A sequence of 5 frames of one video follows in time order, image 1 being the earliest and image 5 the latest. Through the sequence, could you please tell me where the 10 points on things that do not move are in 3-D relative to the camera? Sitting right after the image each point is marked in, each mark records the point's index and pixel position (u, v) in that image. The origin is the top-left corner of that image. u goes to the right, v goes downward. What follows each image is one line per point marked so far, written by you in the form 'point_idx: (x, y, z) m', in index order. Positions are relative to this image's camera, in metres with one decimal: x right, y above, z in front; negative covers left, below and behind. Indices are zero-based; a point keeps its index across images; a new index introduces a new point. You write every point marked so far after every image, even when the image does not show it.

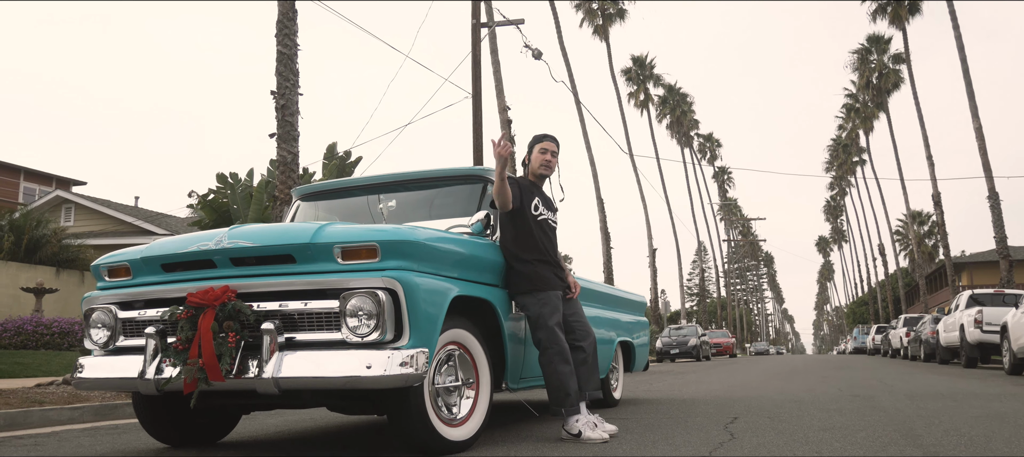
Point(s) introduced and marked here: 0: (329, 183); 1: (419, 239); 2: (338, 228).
0: (-1.4, +0.3, +5.9) m
1: (-0.5, -0.1, +4.0) m
2: (-0.9, 0.0, +4.1) m
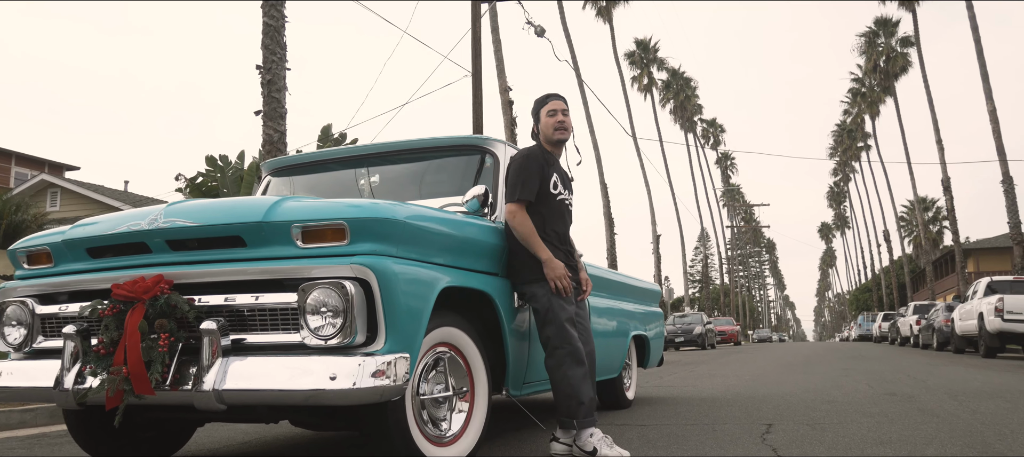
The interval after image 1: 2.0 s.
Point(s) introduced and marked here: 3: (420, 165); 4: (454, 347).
0: (-1.4, +0.5, +5.1) m
1: (-0.5, 0.0, +3.2) m
2: (-0.9, +0.1, +3.3) m
3: (-0.6, +0.4, +4.8) m
4: (-0.3, -0.5, +3.6) m
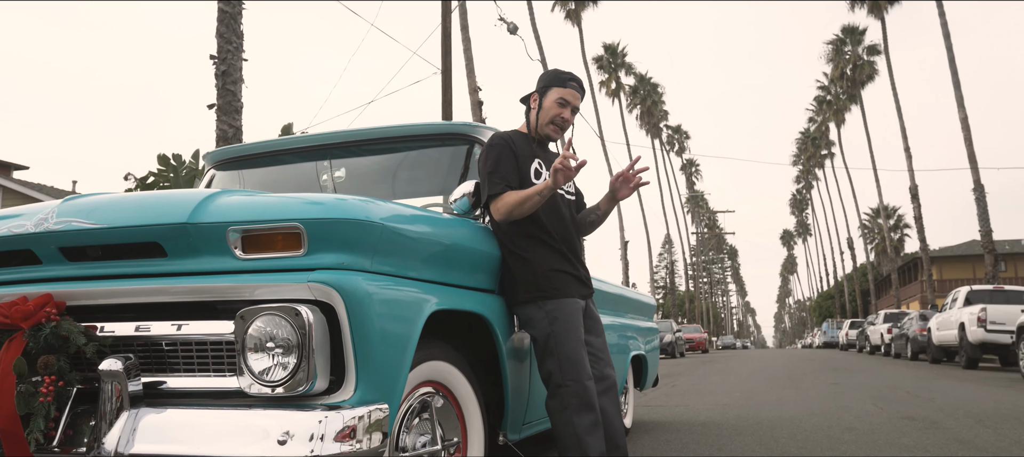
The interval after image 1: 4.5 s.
0: (-1.4, +0.5, +4.3) m
1: (-0.4, 0.0, +2.4) m
2: (-0.9, +0.1, +2.5) m
3: (-0.6, +0.4, +4.0) m
4: (-0.2, -0.6, +2.8) m
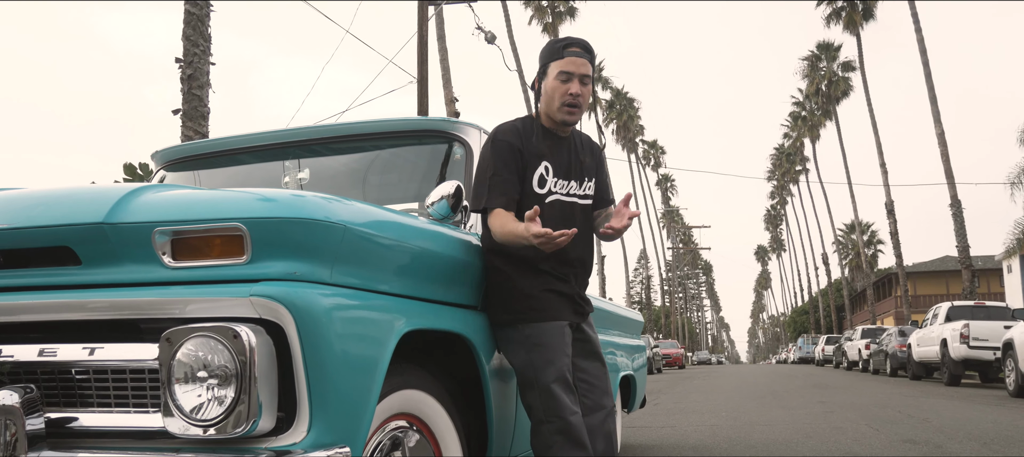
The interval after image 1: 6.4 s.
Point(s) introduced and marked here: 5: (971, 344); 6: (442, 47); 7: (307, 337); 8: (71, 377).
0: (-1.5, +0.4, +3.9) m
1: (-0.4, 0.0, +2.0) m
2: (-0.9, +0.1, +2.0) m
3: (-0.7, +0.3, +3.6) m
4: (-0.3, -0.6, +2.4) m
5: (+9.0, -2.3, +15.4) m
6: (-1.7, +4.5, +19.3) m
7: (-0.5, -0.3, +1.8) m
8: (-1.1, -0.4, +1.9) m
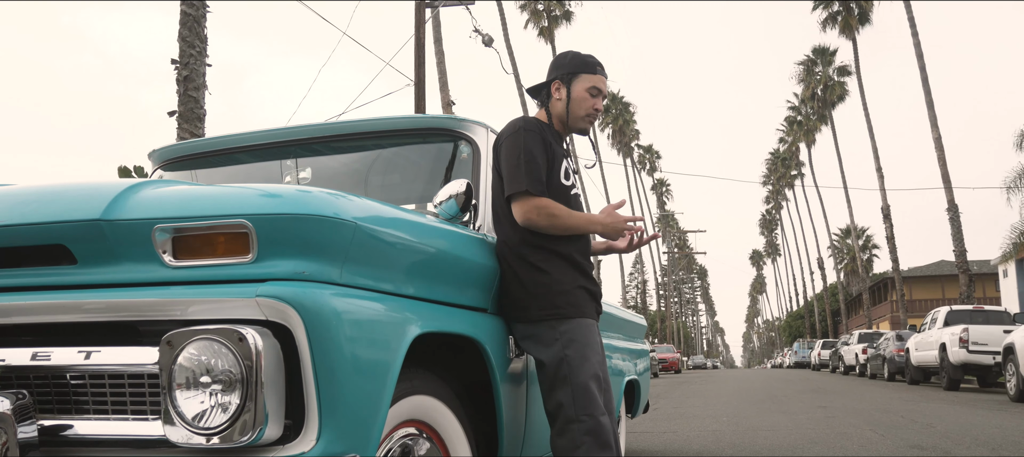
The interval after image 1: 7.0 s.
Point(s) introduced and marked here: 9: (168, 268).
0: (-1.5, +0.4, +3.8) m
1: (-0.4, 0.0, +1.9) m
2: (-0.9, +0.1, +2.0) m
3: (-0.6, +0.3, +3.5) m
4: (-0.2, -0.6, +2.3) m
5: (+8.9, -2.3, +15.3) m
6: (-1.7, +4.4, +19.2) m
7: (-0.4, -0.2, +1.8) m
8: (-1.0, -0.4, +1.8) m
9: (-0.8, -0.1, +1.8) m
